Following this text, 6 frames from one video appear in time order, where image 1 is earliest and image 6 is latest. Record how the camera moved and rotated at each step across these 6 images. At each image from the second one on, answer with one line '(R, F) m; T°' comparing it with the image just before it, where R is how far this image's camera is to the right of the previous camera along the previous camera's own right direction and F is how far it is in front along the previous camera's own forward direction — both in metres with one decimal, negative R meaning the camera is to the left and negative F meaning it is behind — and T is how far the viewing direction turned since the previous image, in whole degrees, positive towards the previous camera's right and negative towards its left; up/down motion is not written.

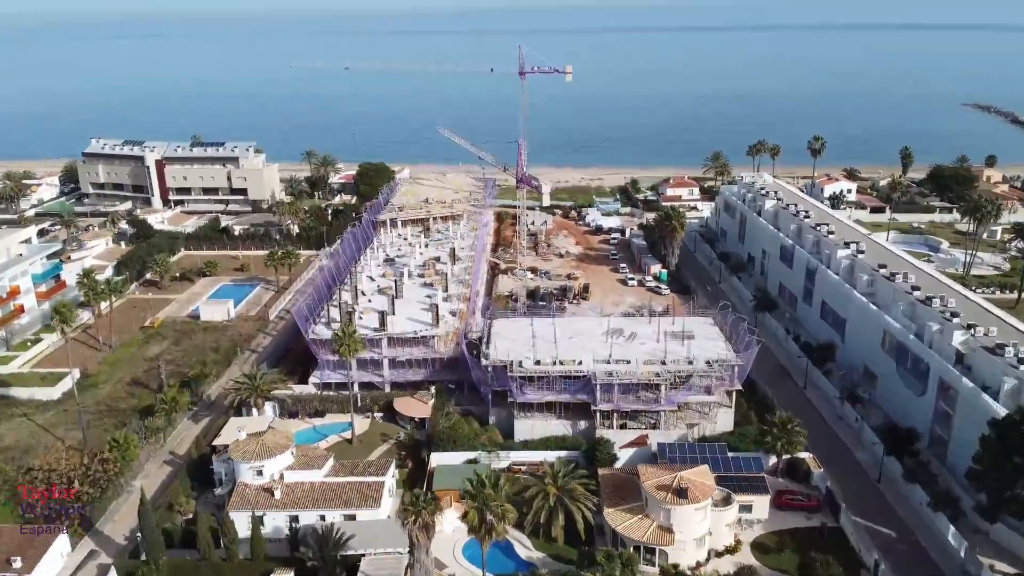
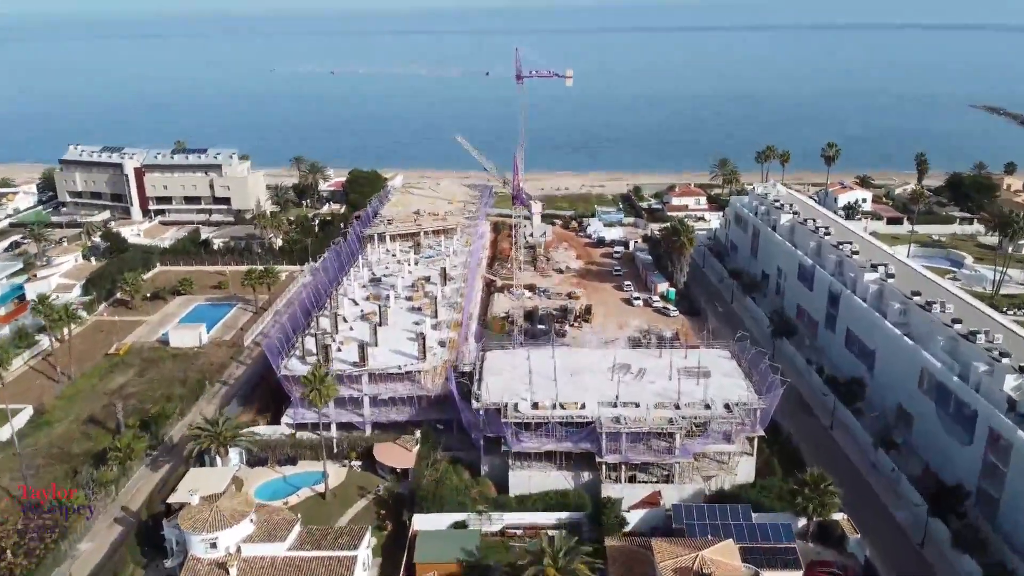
(+0.3, +4.4) m; 0°
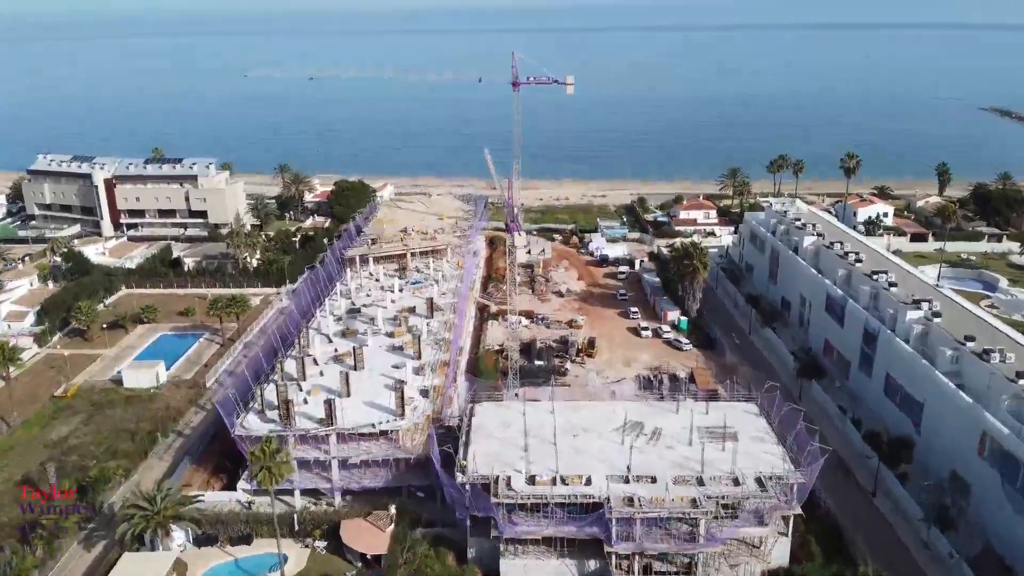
(+0.4, +5.6) m; 0°
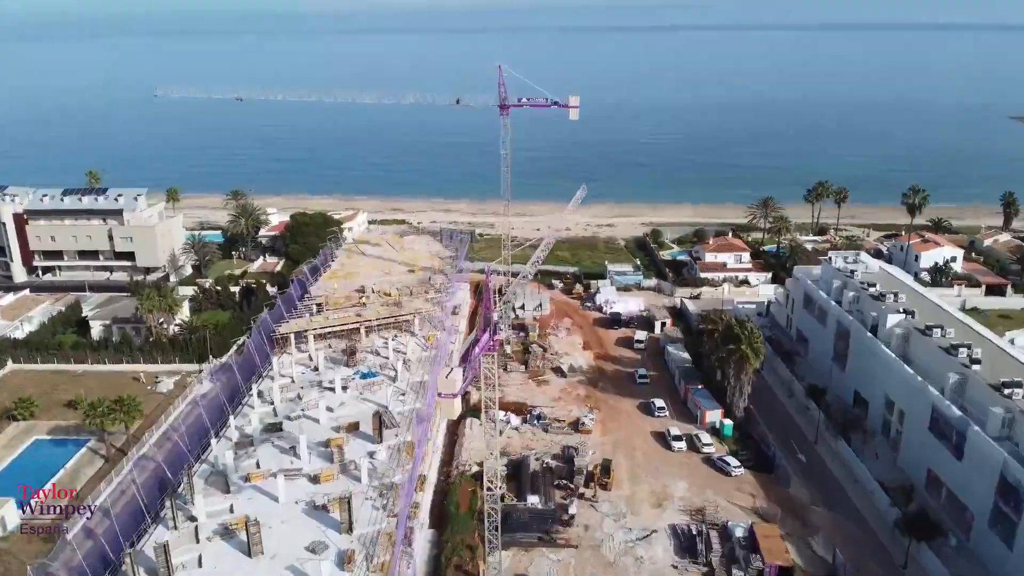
(+0.9, +13.6) m; 0°
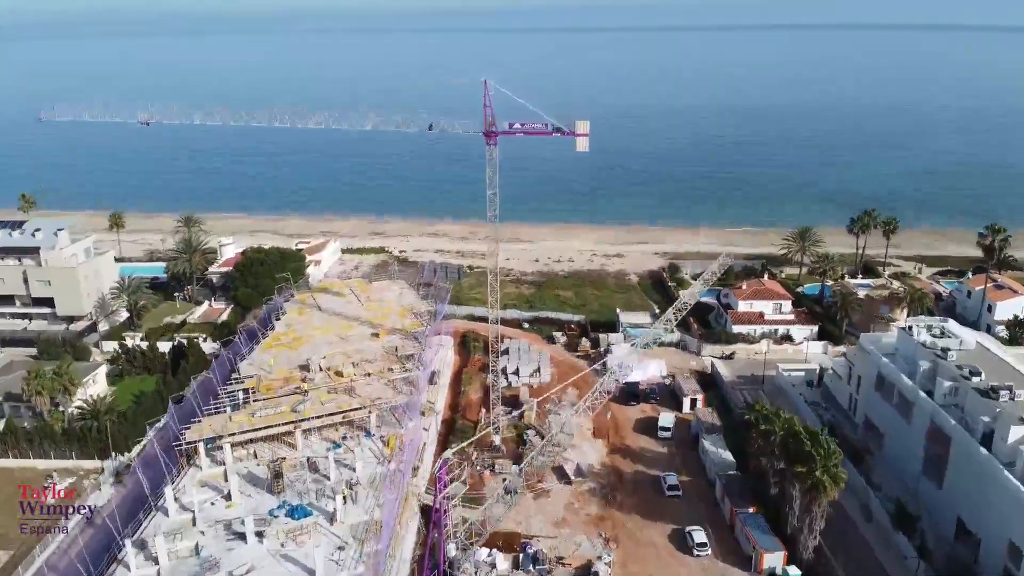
(+0.7, +11.0) m; 0°
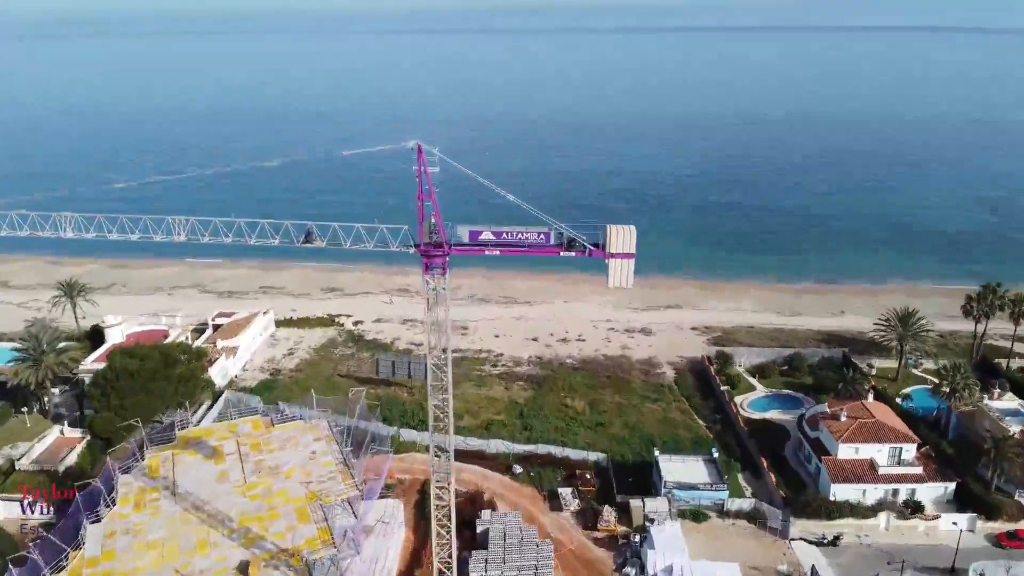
(+1.0, +18.0) m; 0°
